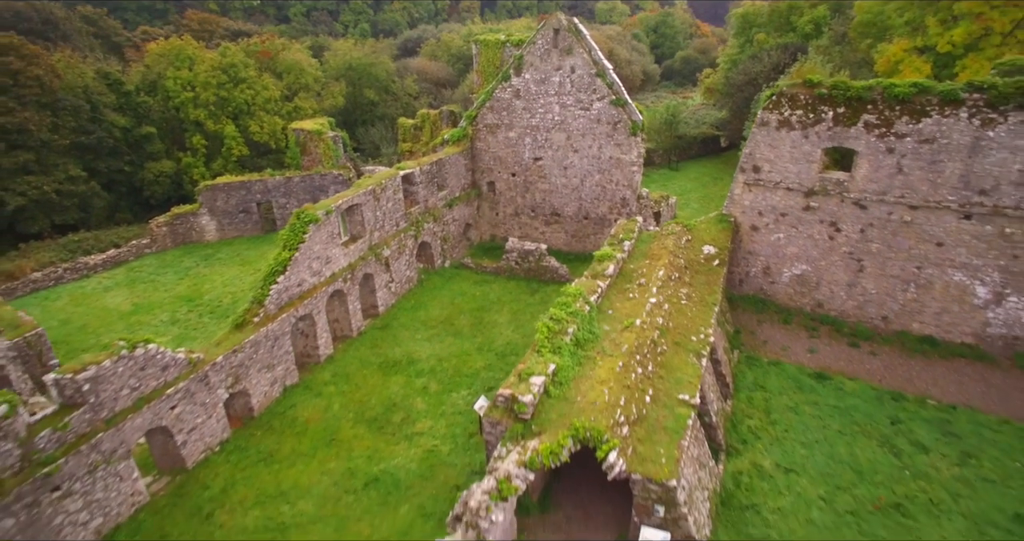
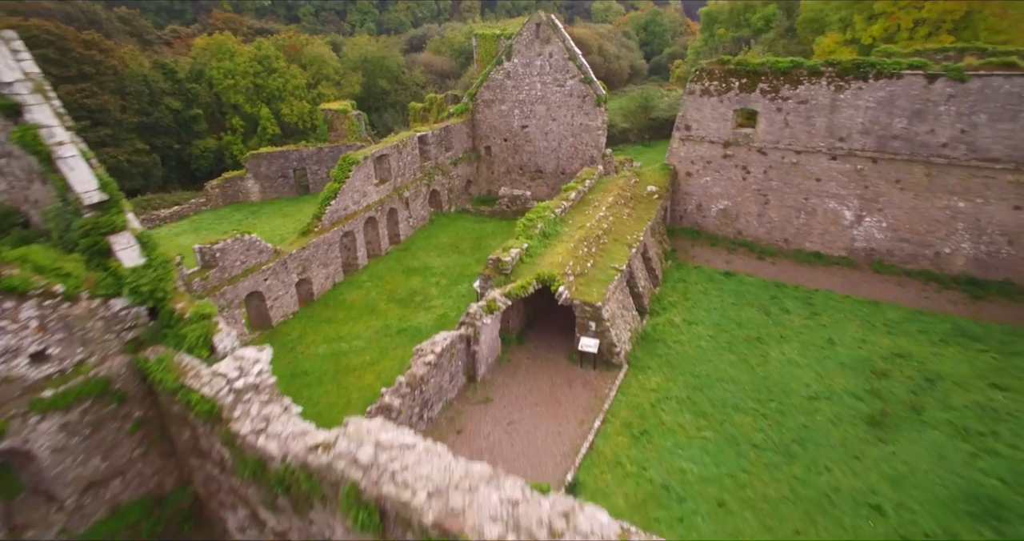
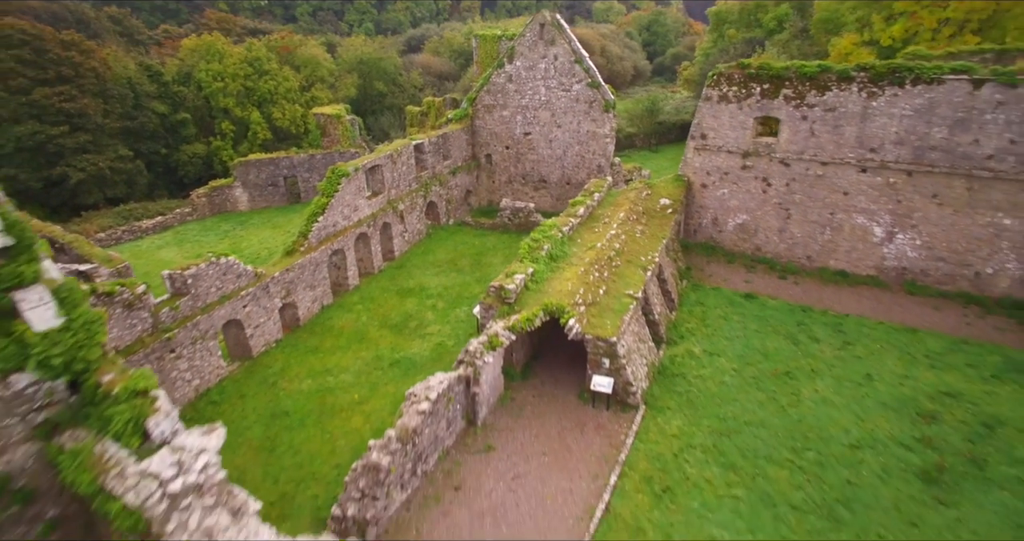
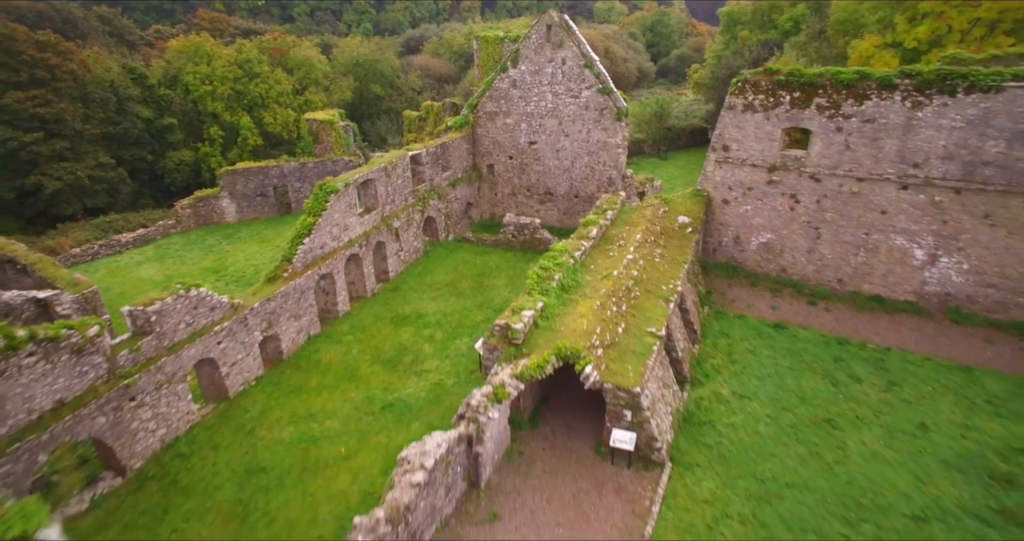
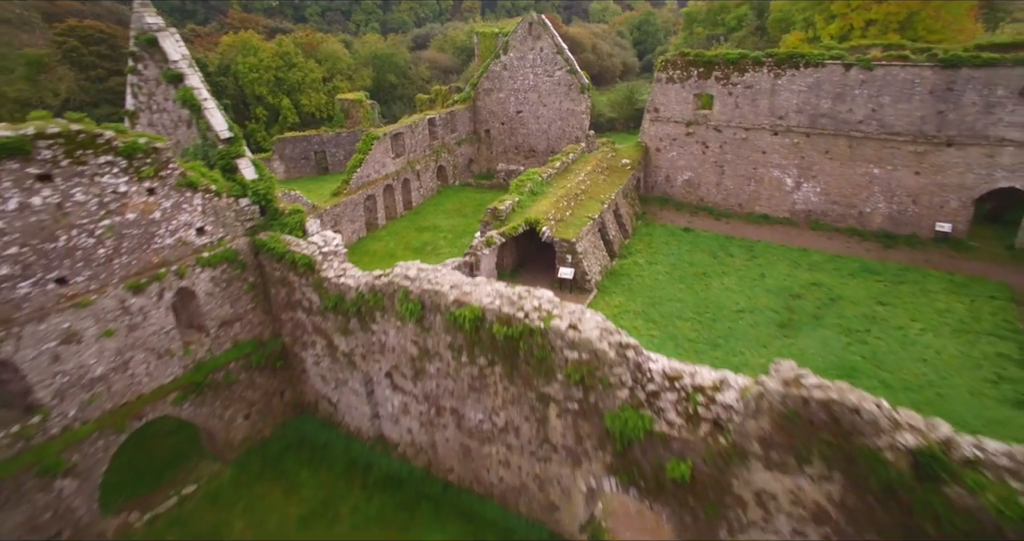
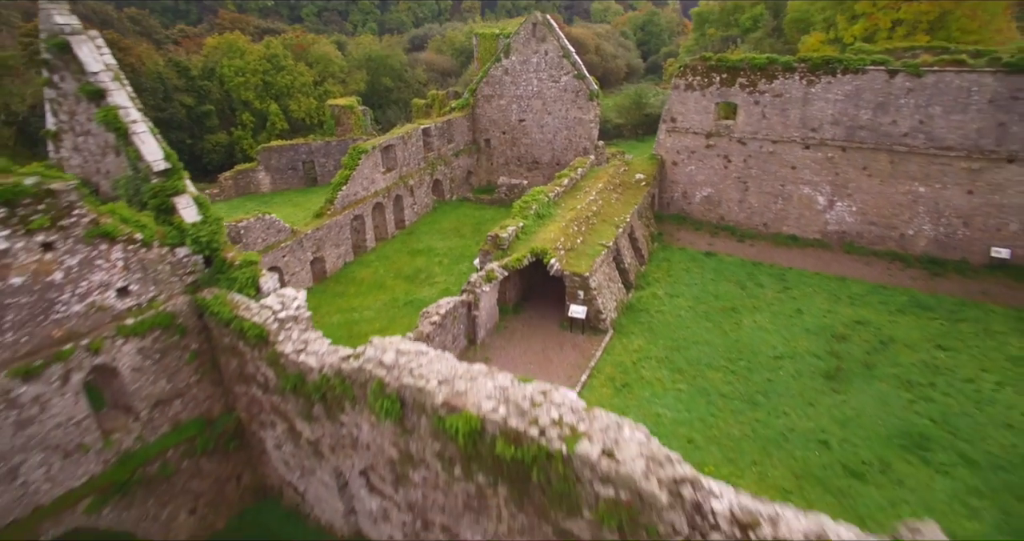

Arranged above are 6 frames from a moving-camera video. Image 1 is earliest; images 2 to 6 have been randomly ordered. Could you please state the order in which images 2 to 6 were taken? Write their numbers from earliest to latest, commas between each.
4, 3, 2, 6, 5
